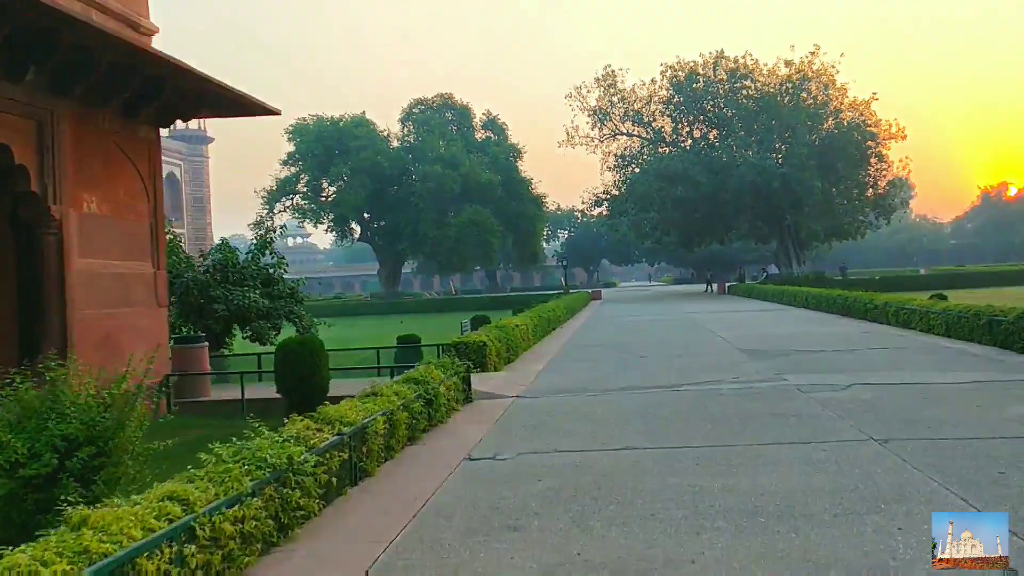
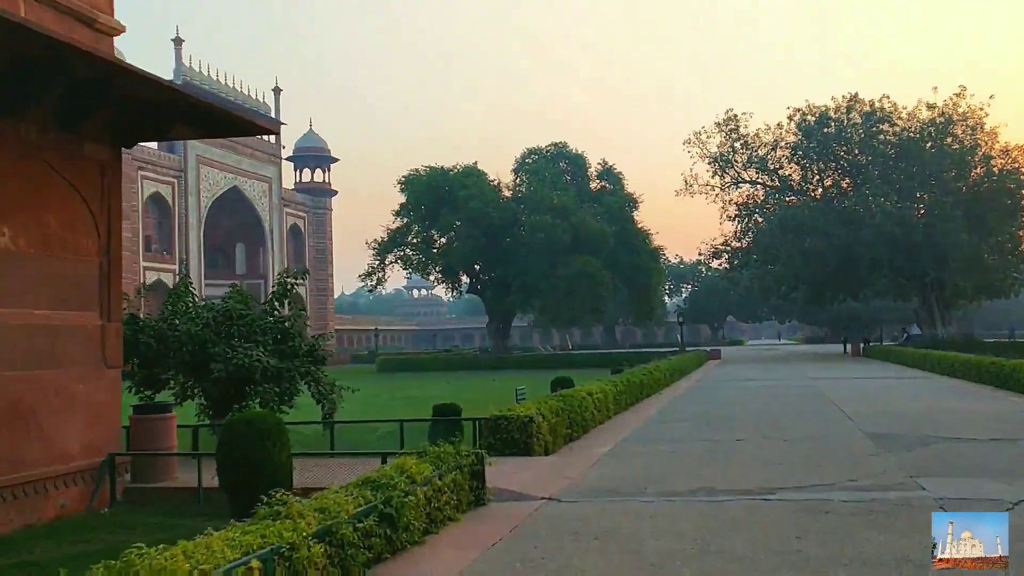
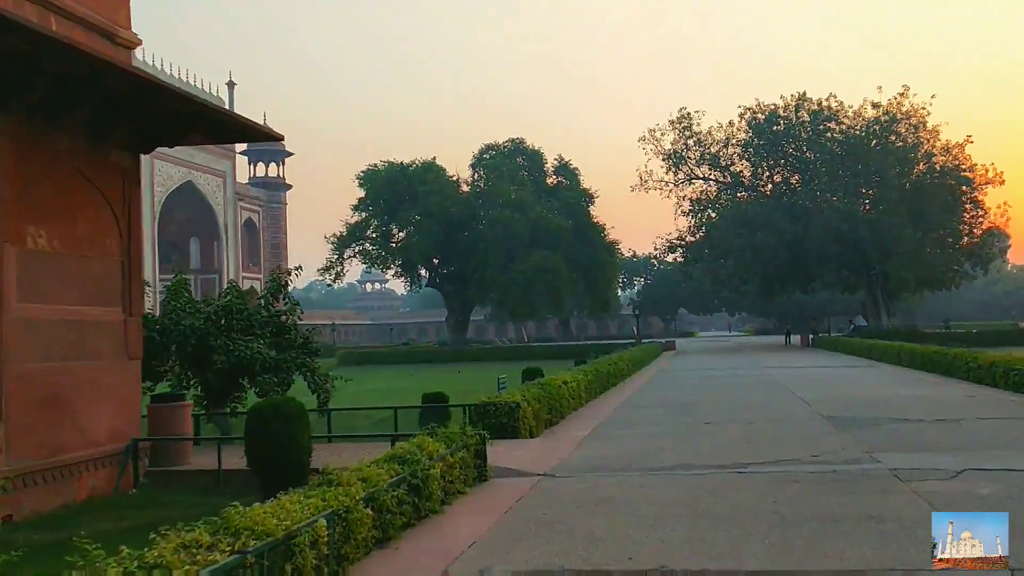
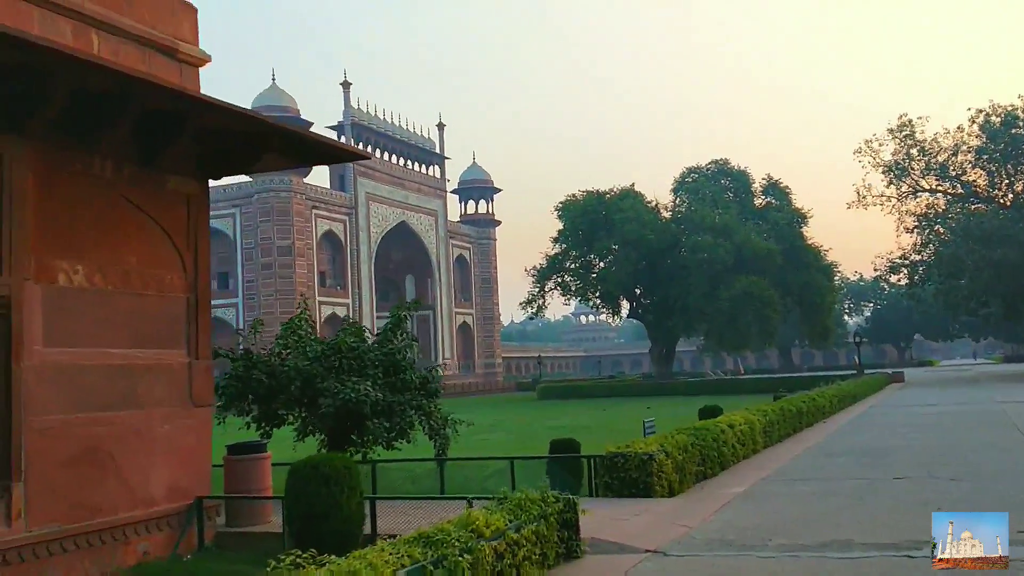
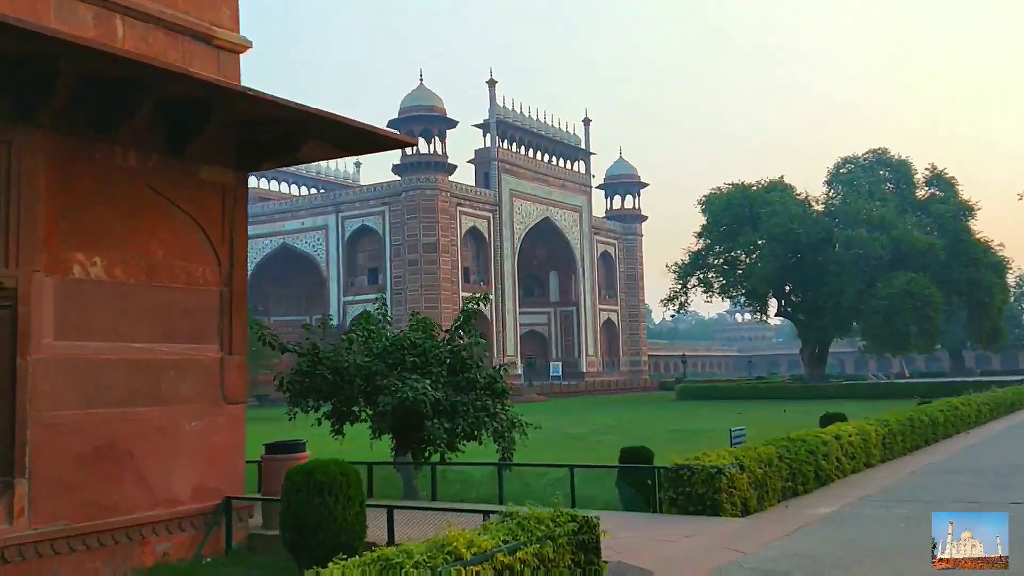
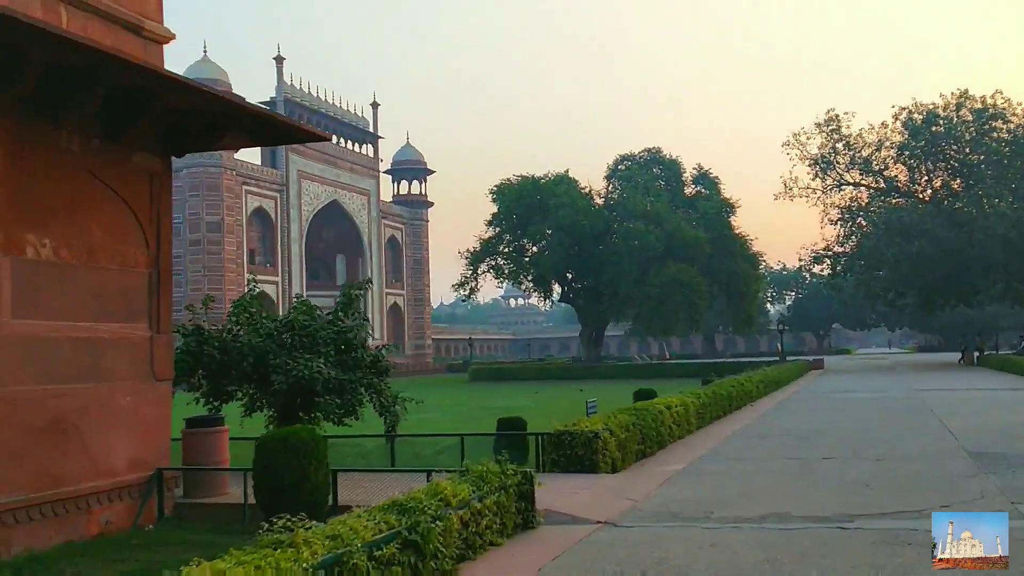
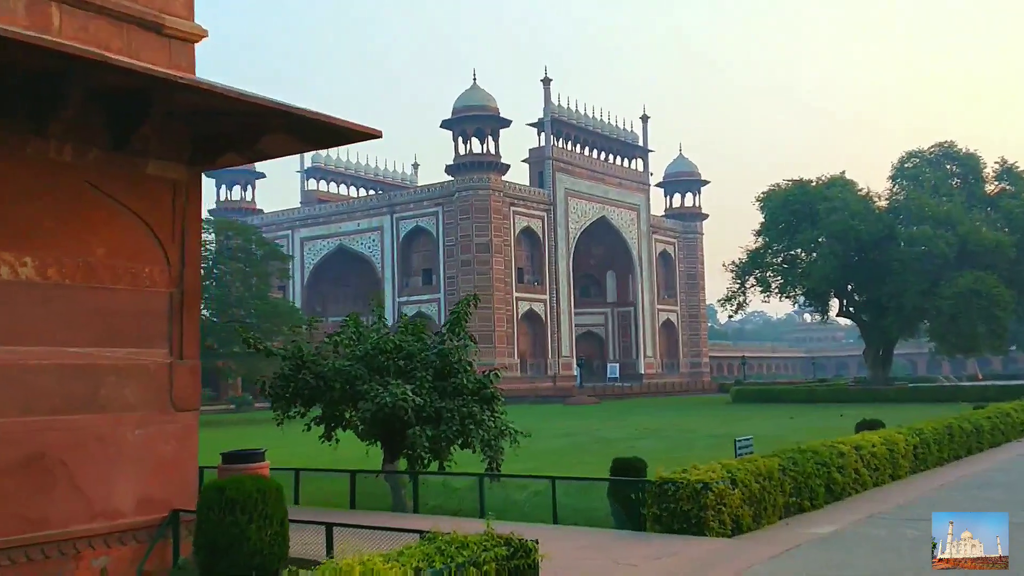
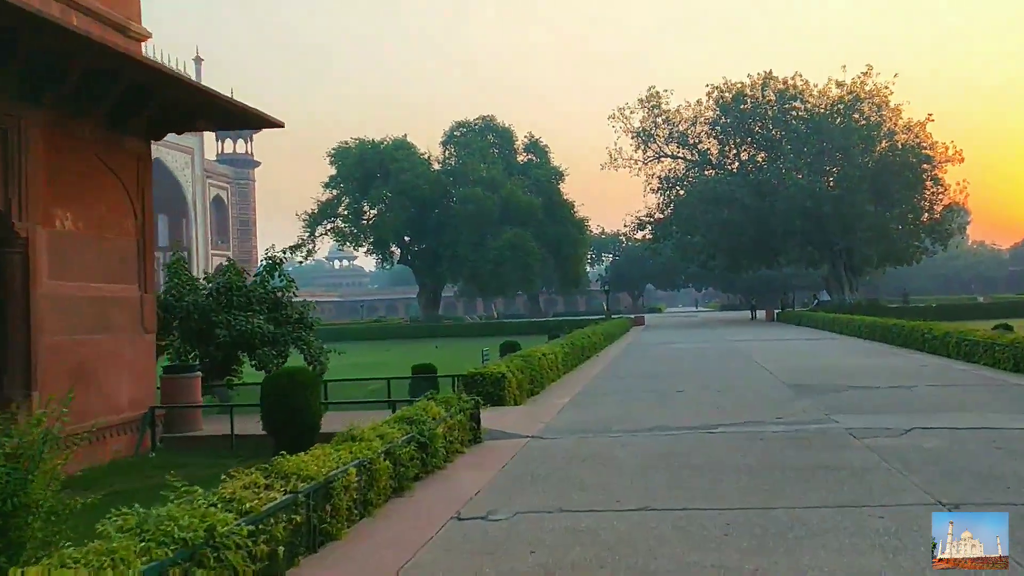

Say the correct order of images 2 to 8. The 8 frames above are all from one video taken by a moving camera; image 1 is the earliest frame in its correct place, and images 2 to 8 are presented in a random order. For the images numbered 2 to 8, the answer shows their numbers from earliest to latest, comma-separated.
8, 3, 2, 6, 4, 5, 7
